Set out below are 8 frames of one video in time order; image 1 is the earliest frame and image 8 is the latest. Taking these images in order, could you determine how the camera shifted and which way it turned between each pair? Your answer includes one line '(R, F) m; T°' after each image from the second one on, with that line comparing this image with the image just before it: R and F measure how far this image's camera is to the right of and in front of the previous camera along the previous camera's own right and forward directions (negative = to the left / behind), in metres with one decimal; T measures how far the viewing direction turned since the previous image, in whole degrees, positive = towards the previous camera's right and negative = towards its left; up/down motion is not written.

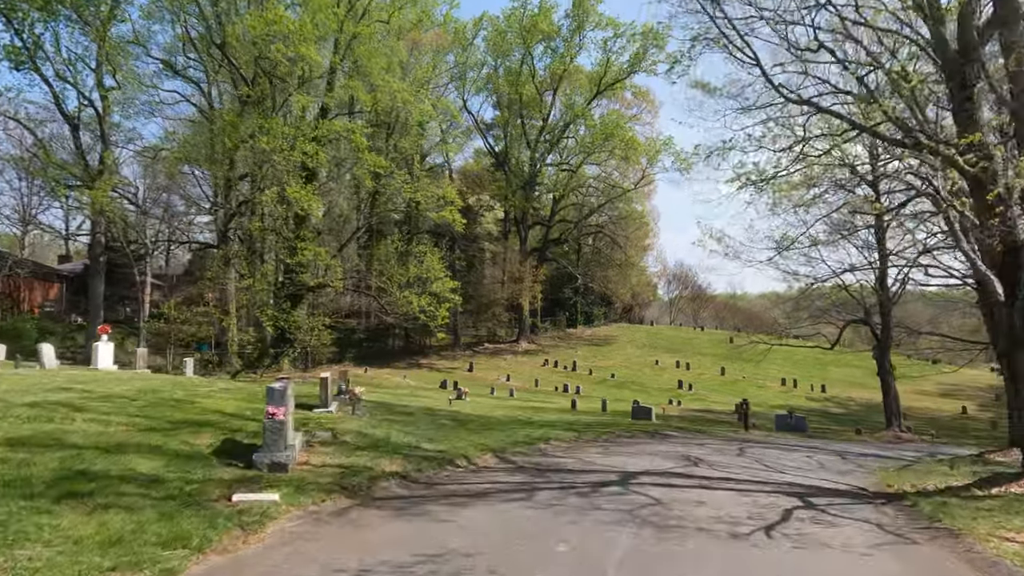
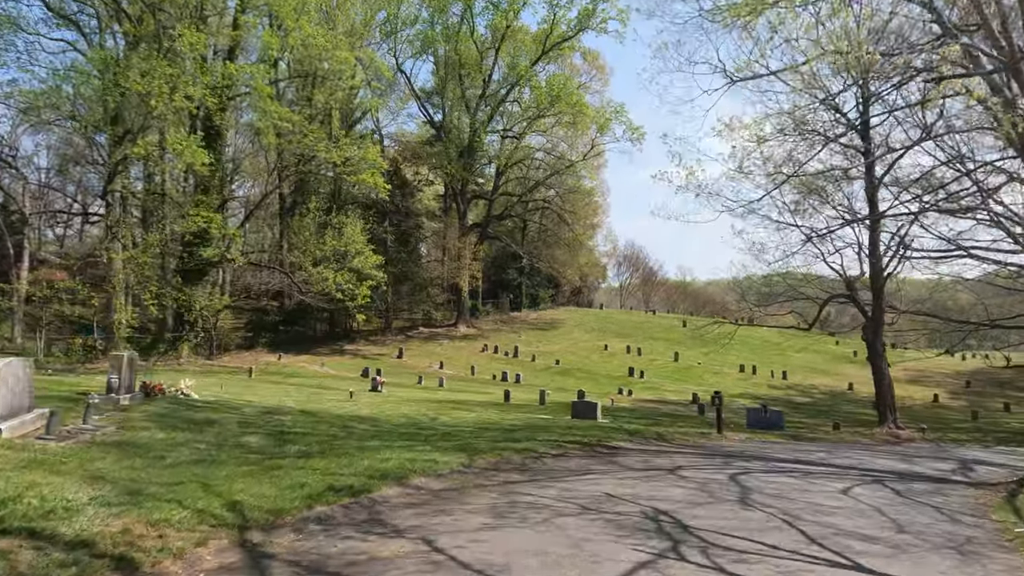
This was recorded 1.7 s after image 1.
(+0.8, +4.0) m; +4°
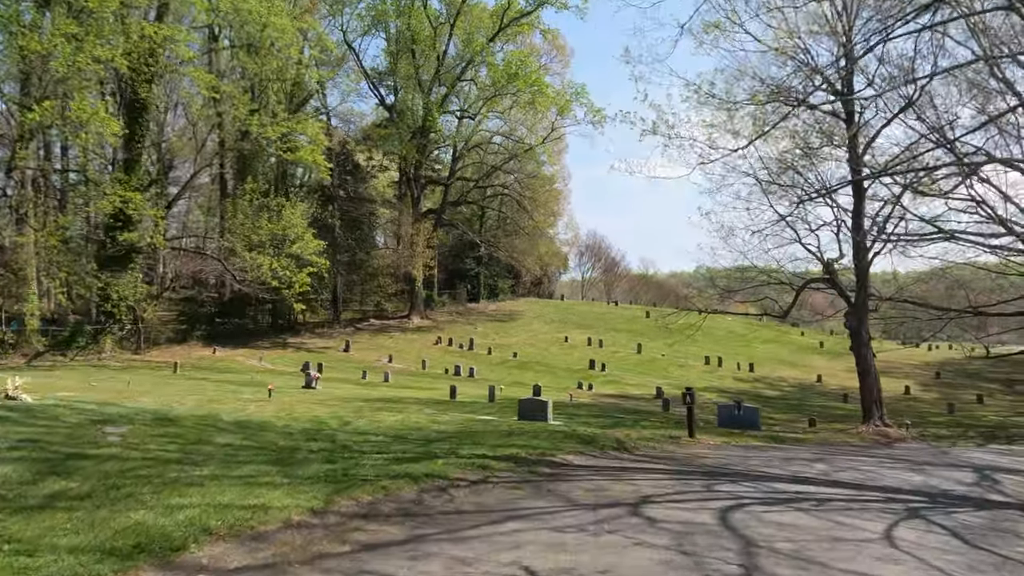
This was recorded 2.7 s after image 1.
(+0.4, +2.1) m; +3°
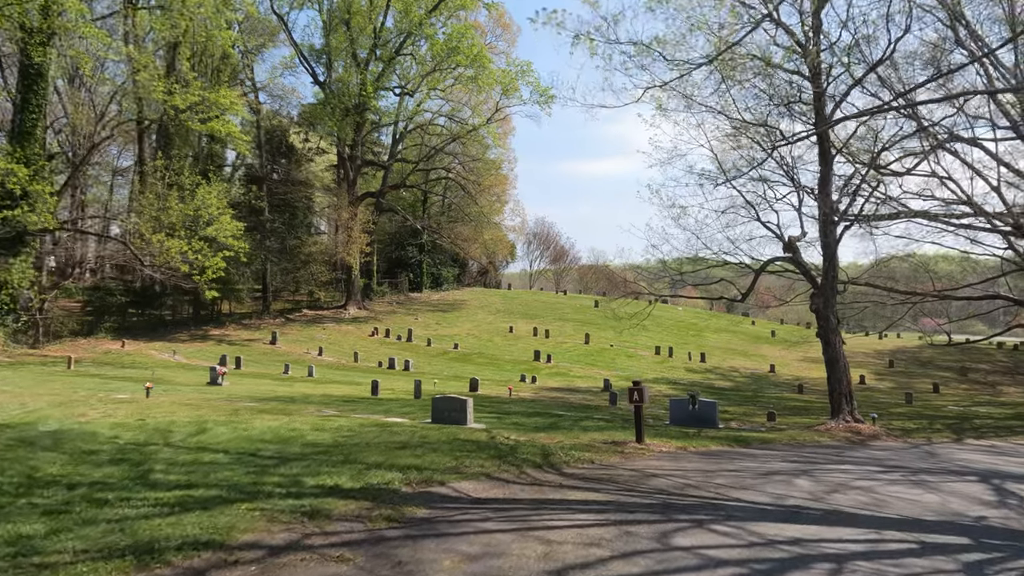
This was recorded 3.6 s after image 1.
(+0.5, +2.0) m; +4°
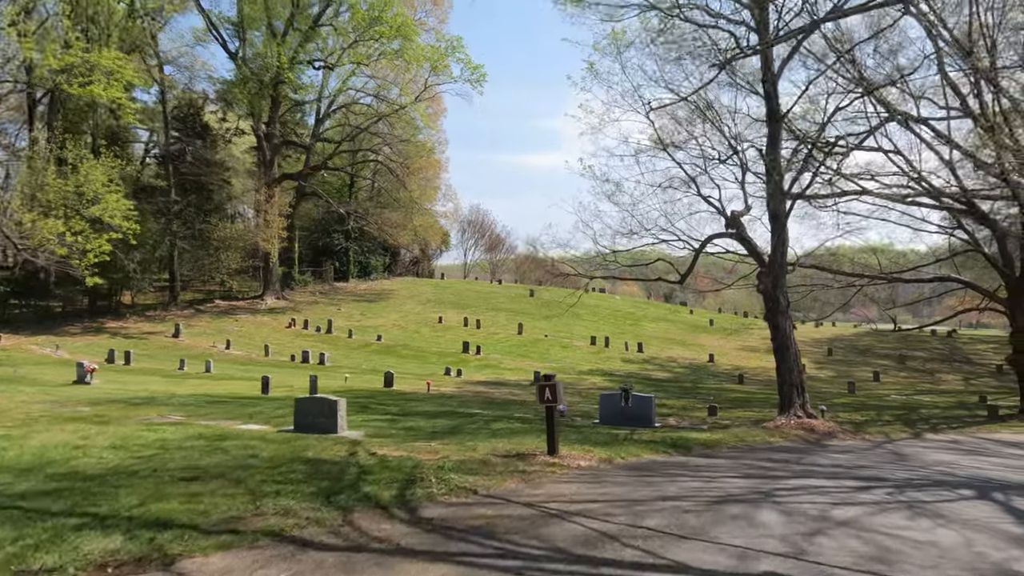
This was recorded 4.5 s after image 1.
(+0.6, +2.0) m; +4°
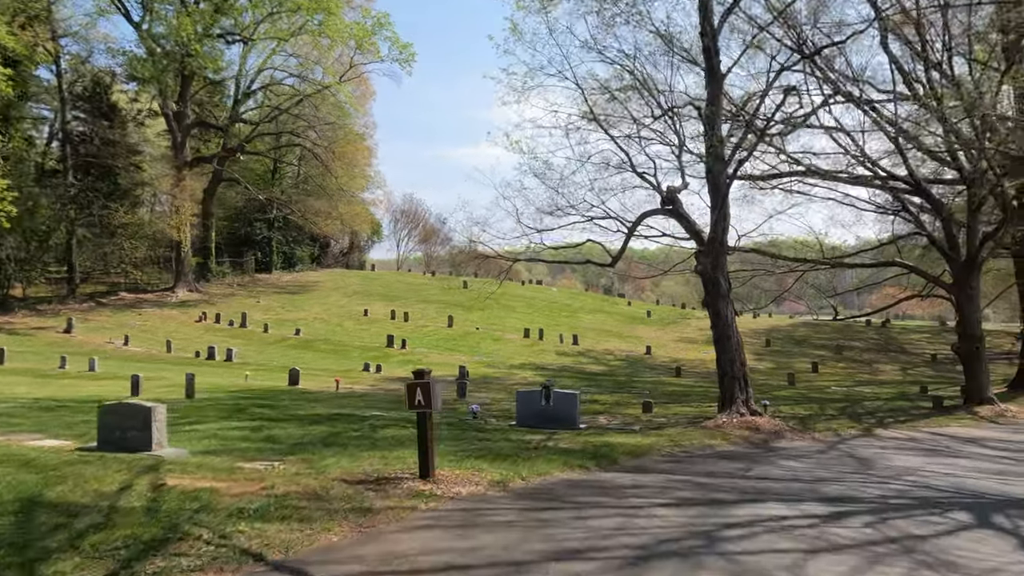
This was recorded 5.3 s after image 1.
(+0.5, +1.6) m; +4°
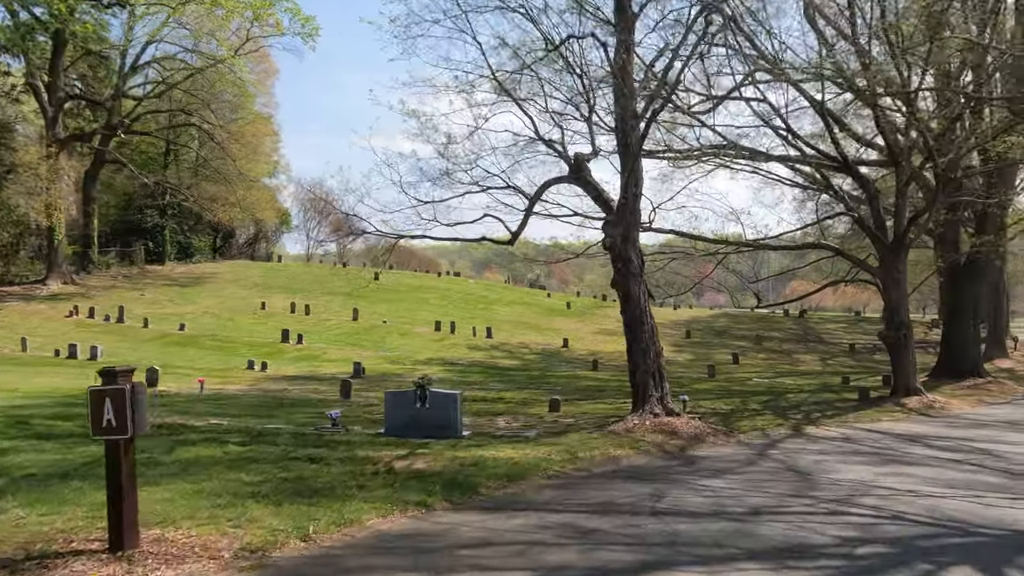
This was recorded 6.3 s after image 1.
(+0.6, +1.8) m; +6°
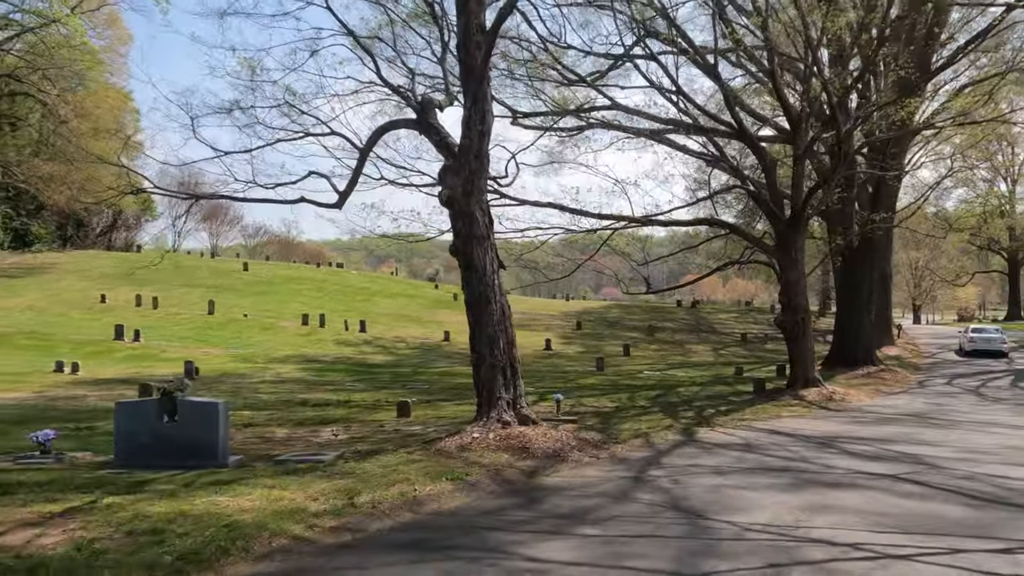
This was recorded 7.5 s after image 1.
(+0.8, +2.1) m; +7°
